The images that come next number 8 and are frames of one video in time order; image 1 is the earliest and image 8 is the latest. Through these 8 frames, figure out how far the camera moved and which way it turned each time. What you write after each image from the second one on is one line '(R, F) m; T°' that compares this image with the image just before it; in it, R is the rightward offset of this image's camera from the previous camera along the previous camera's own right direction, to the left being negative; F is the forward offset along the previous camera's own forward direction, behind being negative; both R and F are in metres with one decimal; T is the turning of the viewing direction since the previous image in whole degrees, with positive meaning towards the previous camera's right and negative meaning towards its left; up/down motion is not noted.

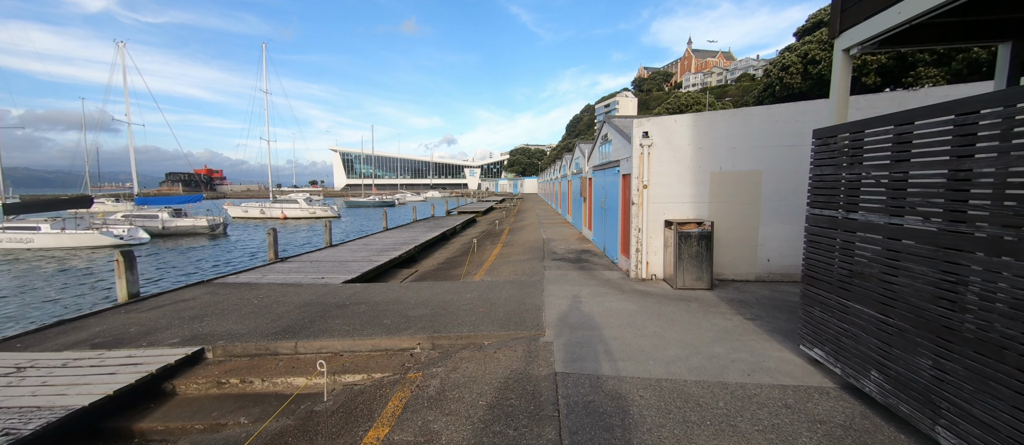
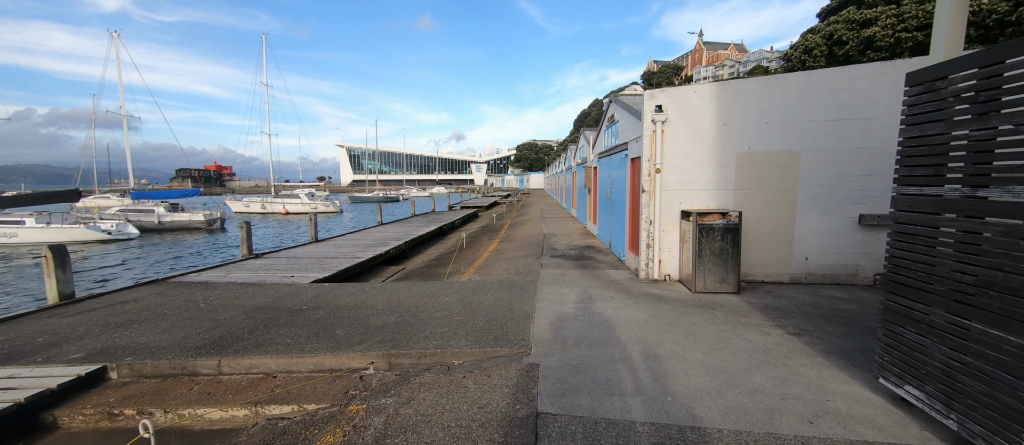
(+0.3, +1.0) m; -1°
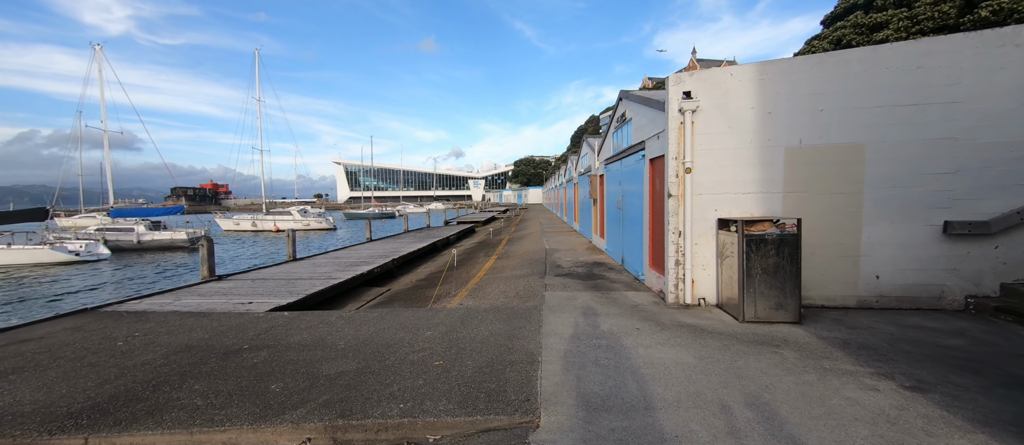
(0.0, +1.0) m; 0°
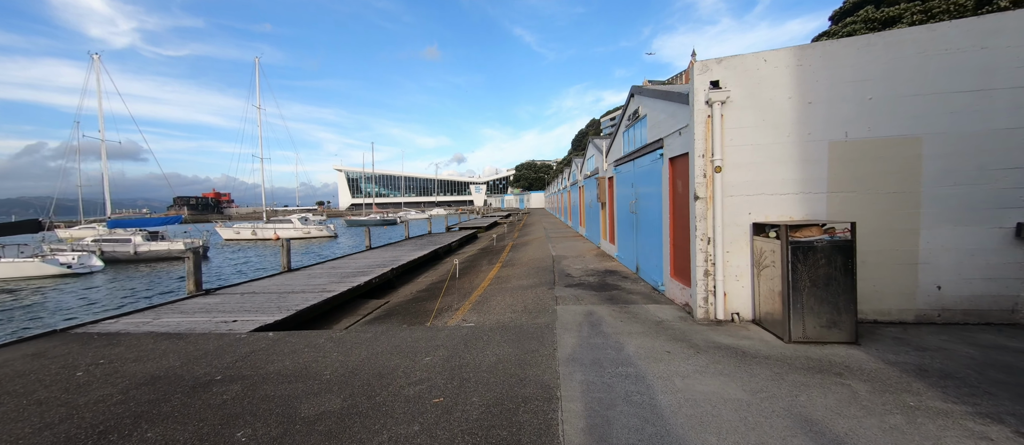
(-0.1, +0.5) m; 0°
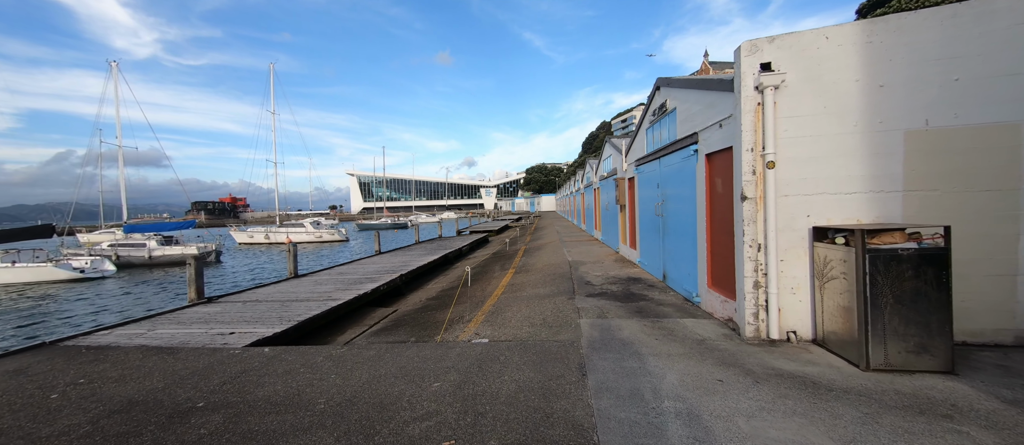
(-0.1, +0.5) m; -2°
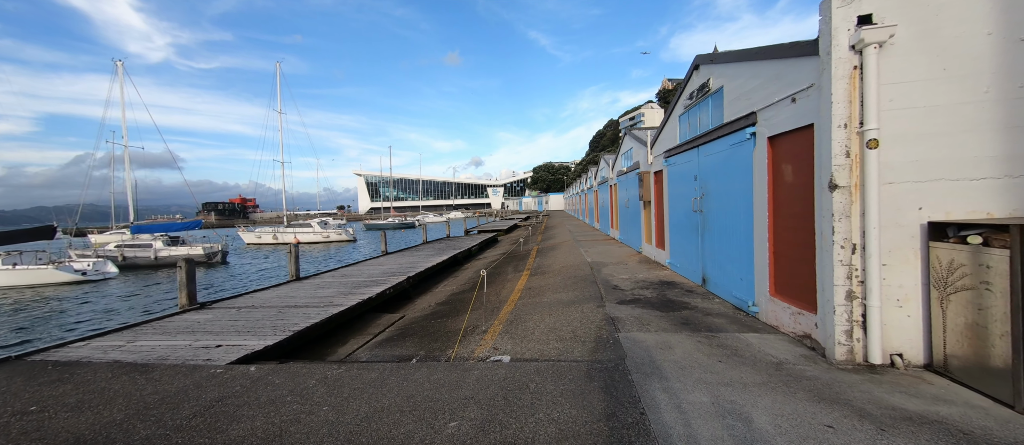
(-0.2, +0.7) m; -1°
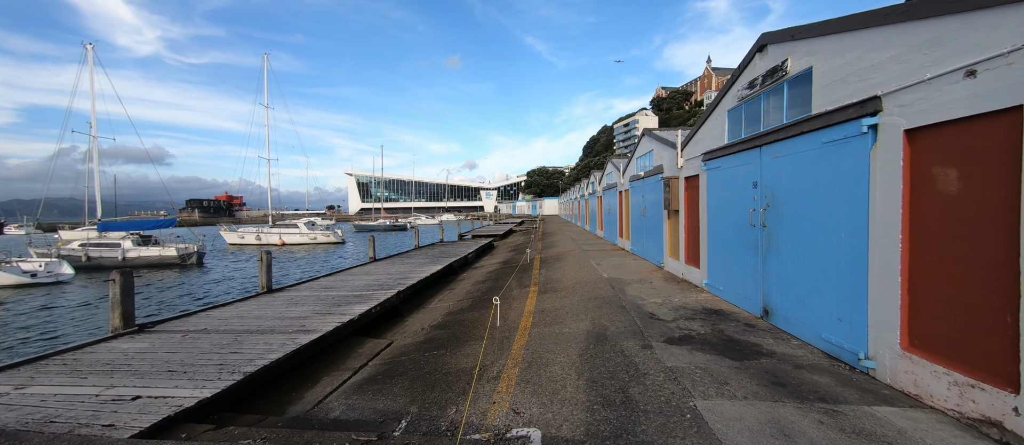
(-0.3, +1.1) m; +1°
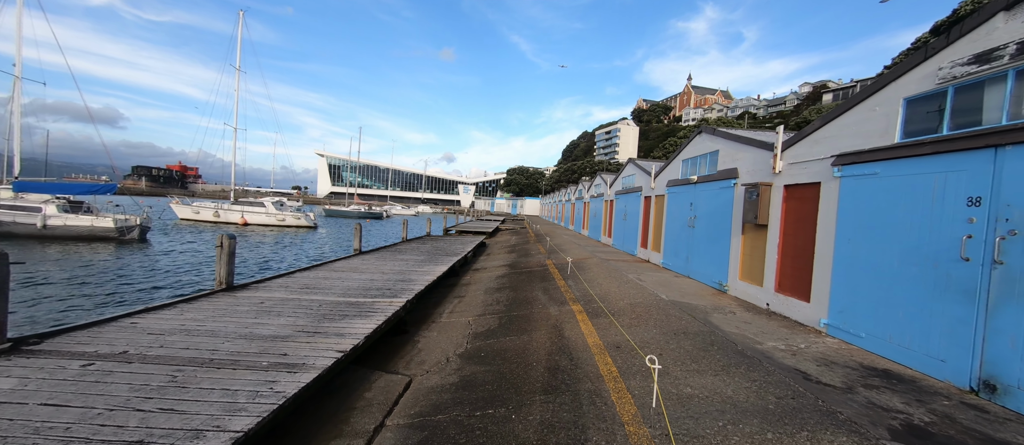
(-1.3, +1.7) m; +4°
